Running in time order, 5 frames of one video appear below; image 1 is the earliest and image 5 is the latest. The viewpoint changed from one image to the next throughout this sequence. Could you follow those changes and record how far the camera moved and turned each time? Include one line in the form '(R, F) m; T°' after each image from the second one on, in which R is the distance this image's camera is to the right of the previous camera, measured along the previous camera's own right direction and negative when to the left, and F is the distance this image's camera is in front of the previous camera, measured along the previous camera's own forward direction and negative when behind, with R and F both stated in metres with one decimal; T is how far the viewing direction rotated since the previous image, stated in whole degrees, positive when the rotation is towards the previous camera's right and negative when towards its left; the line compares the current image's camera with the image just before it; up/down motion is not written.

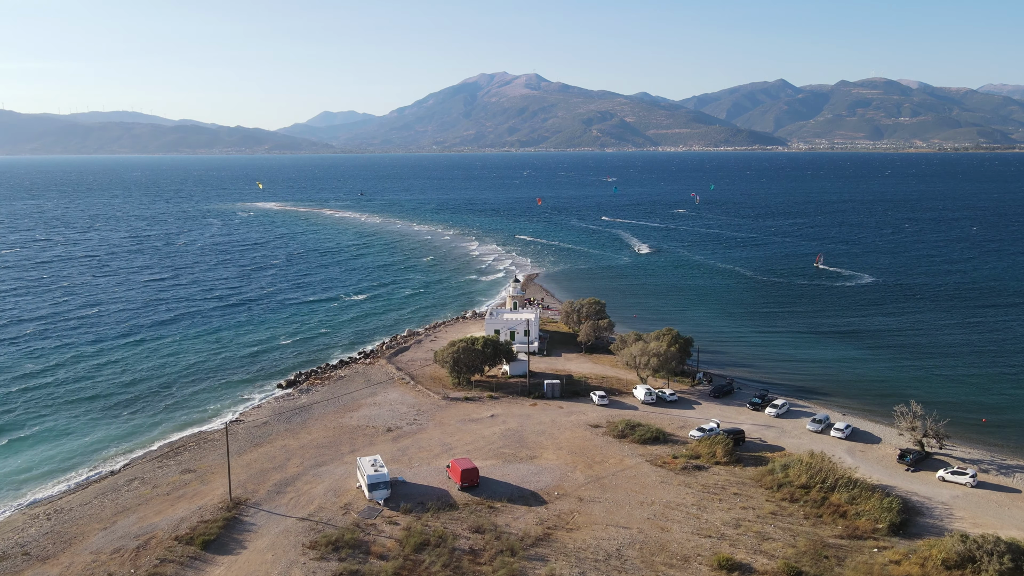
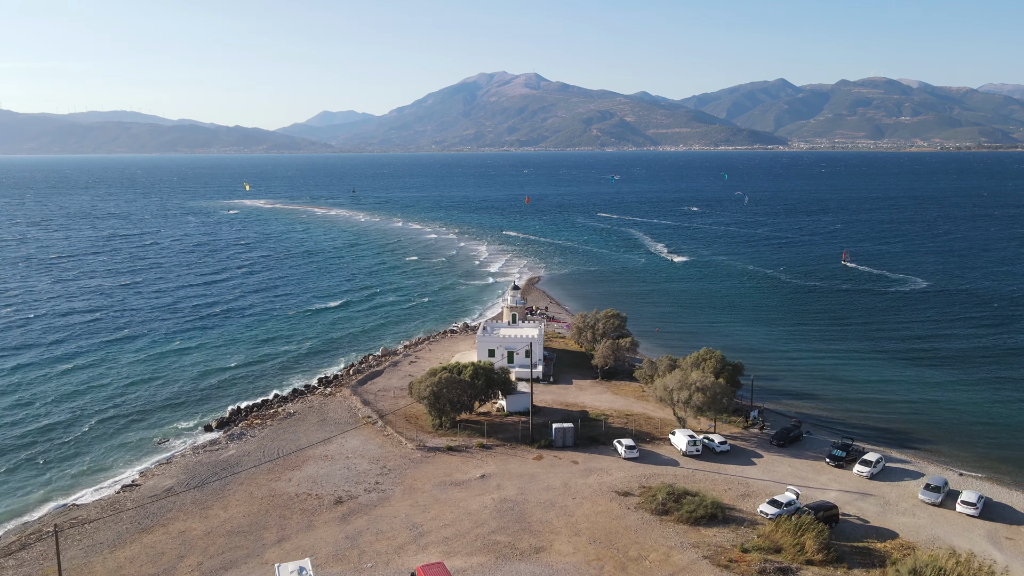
(+0.1, +12.1) m; 0°
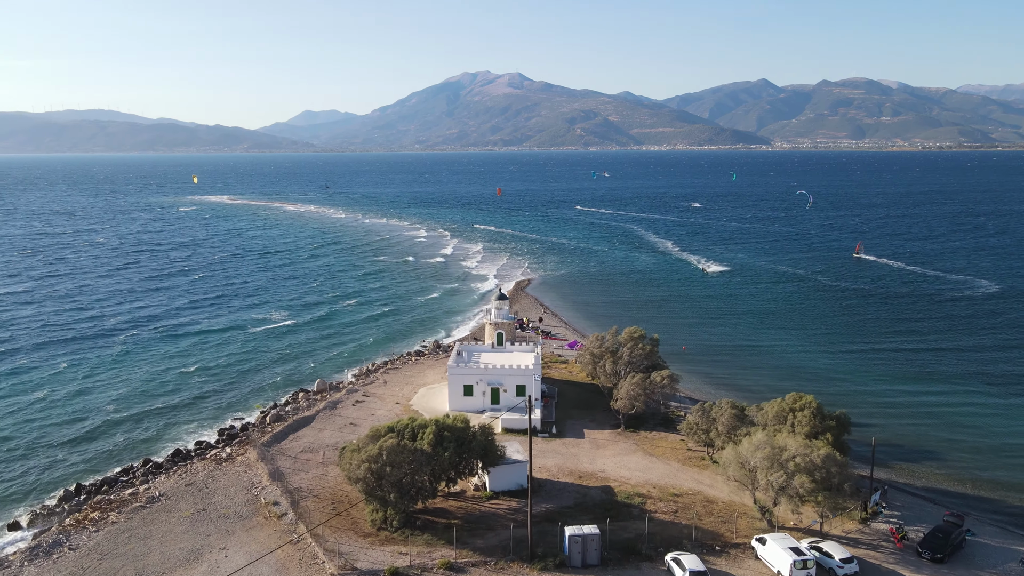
(-0.1, +14.6) m; +1°
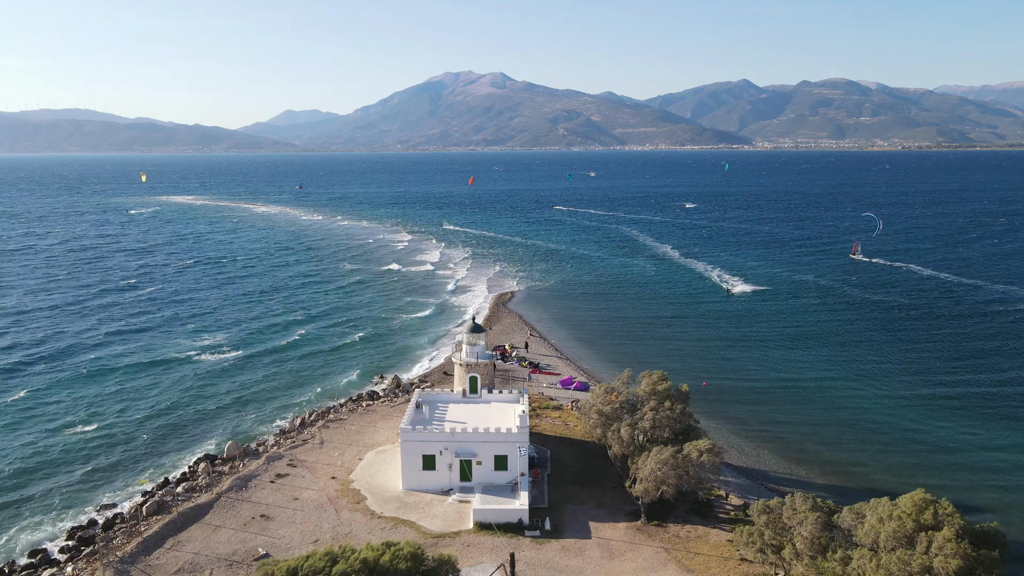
(+0.3, +9.8) m; +1°
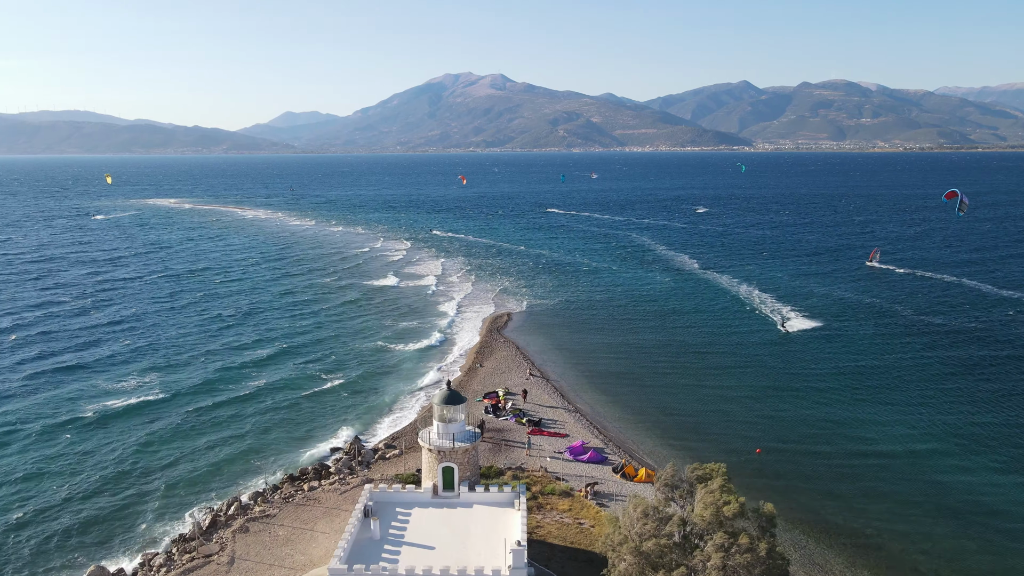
(+0.2, +9.2) m; 0°
